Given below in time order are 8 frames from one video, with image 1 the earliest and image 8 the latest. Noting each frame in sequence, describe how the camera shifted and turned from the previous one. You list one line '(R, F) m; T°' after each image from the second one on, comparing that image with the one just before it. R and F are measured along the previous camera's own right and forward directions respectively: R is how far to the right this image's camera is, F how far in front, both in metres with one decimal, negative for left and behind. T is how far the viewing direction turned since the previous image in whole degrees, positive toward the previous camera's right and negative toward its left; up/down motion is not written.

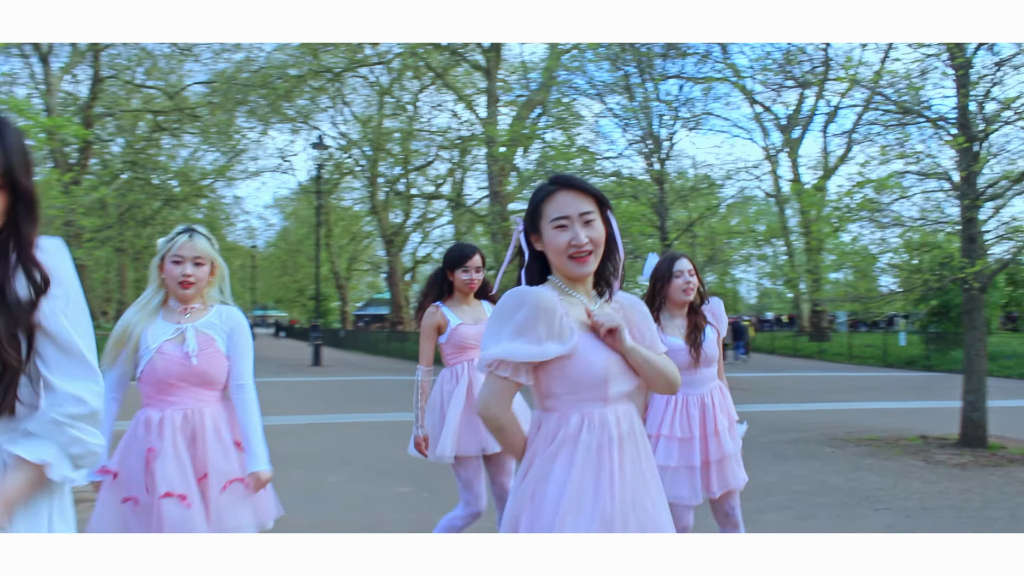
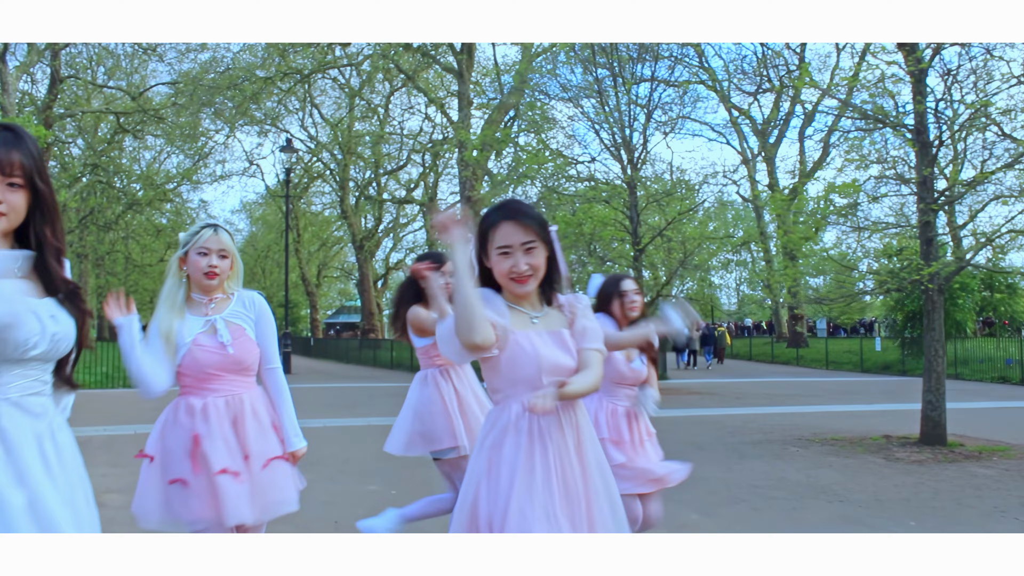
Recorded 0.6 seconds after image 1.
(-0.1, +0.4) m; +1°
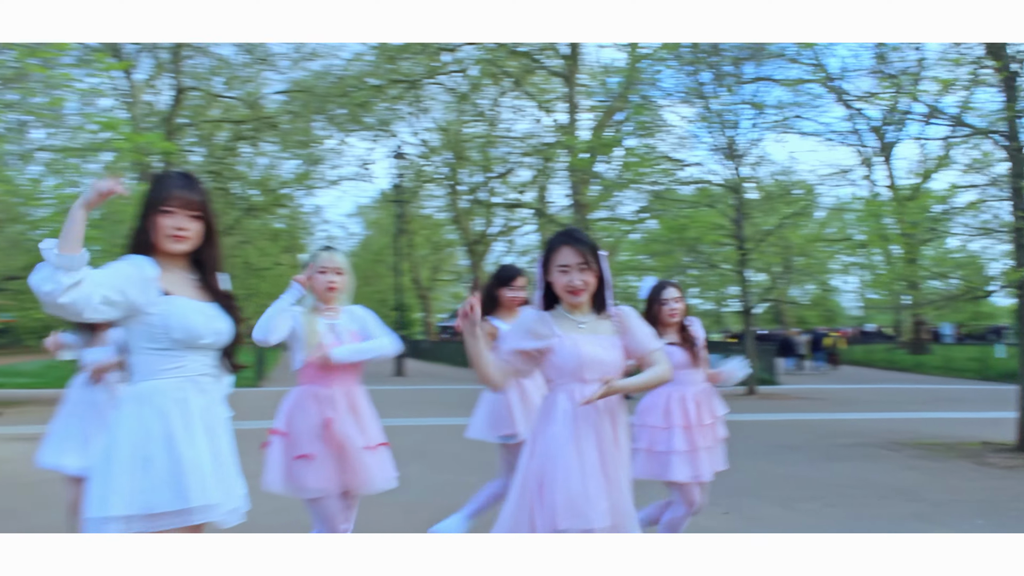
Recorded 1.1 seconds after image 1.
(+0.2, 0.0) m; -6°
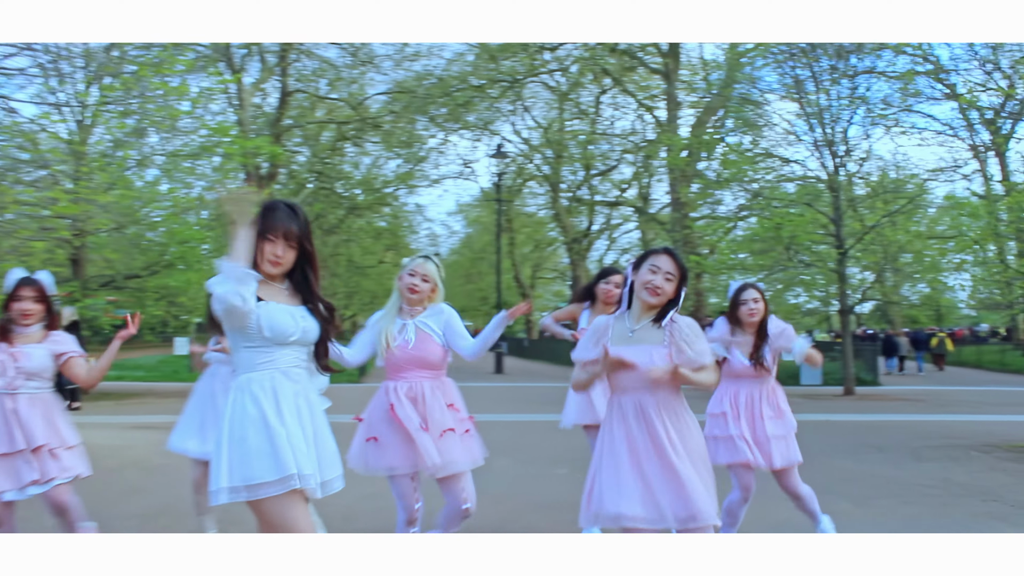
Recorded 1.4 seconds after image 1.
(+0.1, -0.1) m; -5°
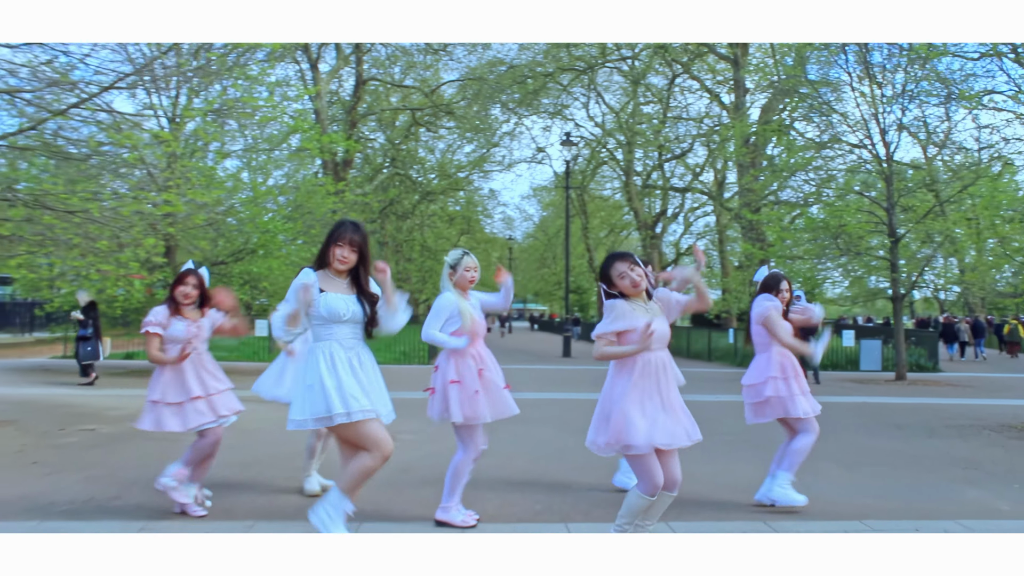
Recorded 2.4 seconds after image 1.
(+0.4, -0.4) m; -4°
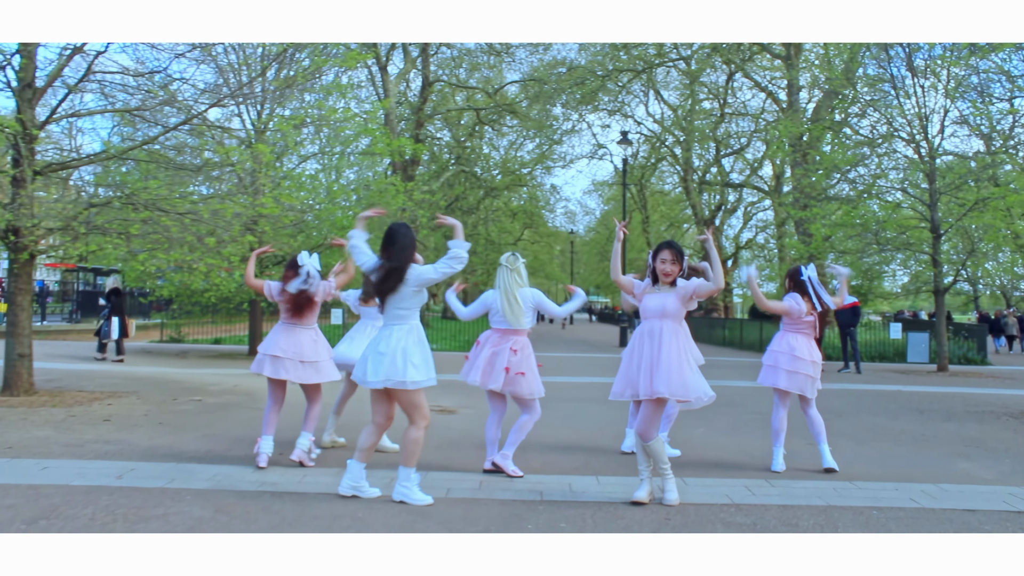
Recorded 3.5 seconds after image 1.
(+0.1, -0.8) m; -3°
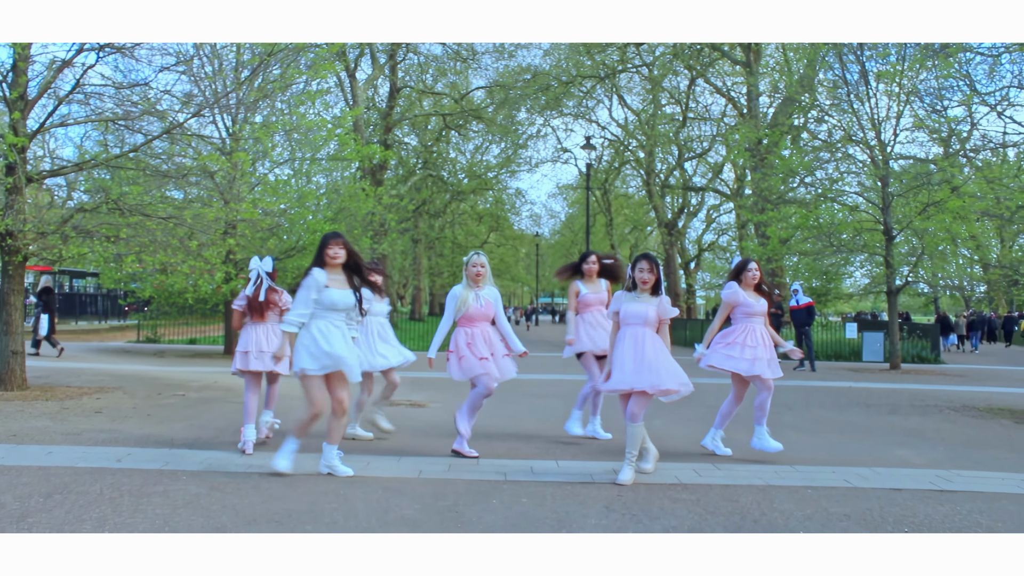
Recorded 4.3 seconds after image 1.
(0.0, -0.4) m; +2°
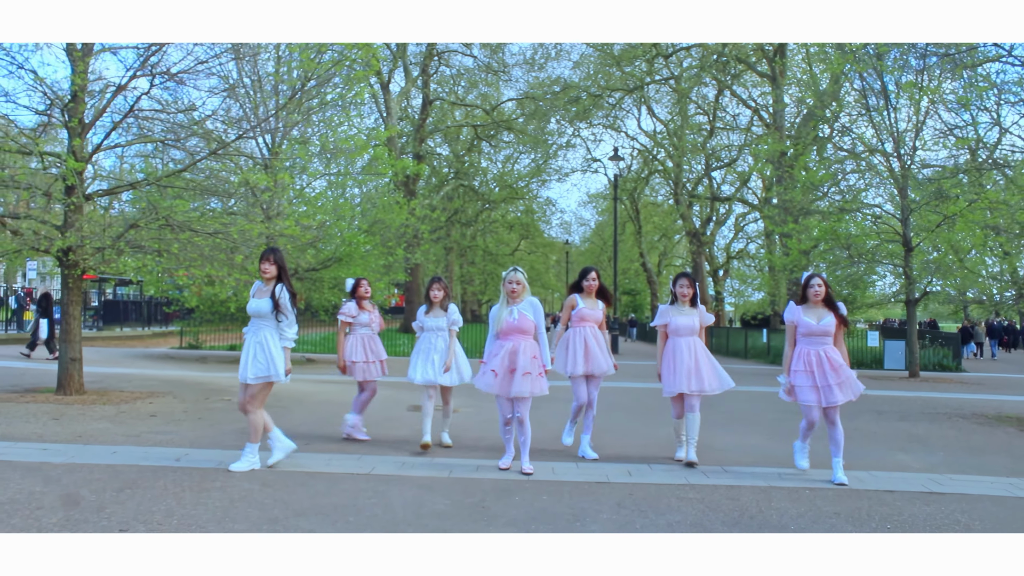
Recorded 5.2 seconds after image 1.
(0.0, -0.4) m; -2°
